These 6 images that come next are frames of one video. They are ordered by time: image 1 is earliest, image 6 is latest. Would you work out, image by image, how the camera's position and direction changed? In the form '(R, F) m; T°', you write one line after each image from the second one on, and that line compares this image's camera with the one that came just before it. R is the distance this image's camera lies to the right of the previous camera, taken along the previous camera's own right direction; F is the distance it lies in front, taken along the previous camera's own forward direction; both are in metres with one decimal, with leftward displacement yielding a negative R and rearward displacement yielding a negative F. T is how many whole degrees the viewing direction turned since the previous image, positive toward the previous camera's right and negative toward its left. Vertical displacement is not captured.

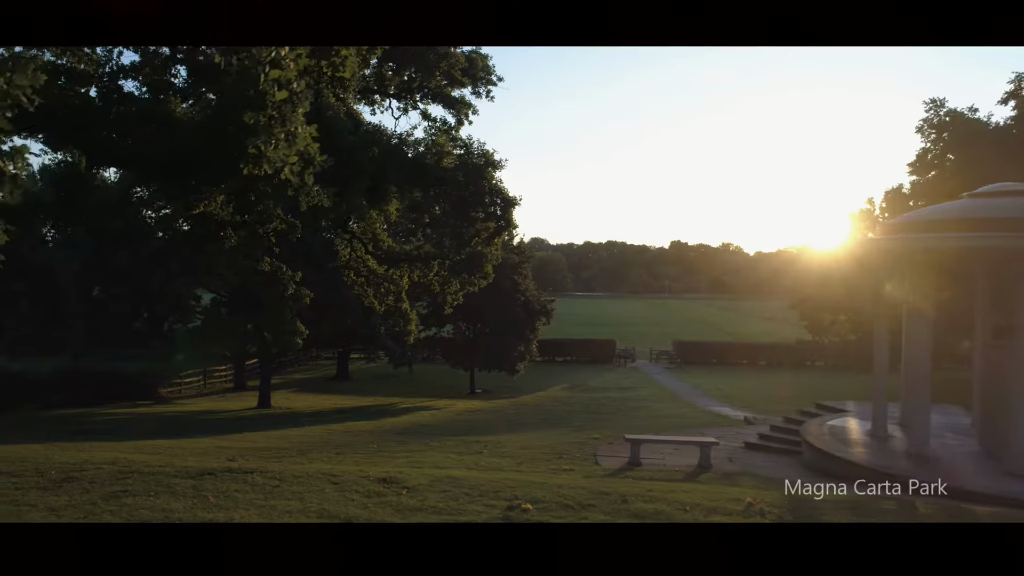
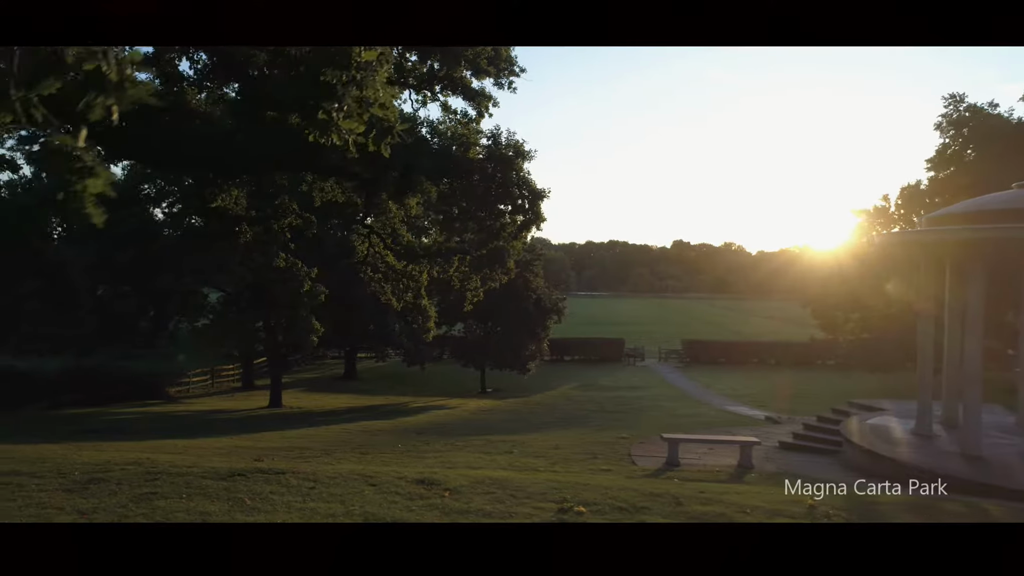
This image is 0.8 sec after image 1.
(-0.4, +0.4) m; 0°
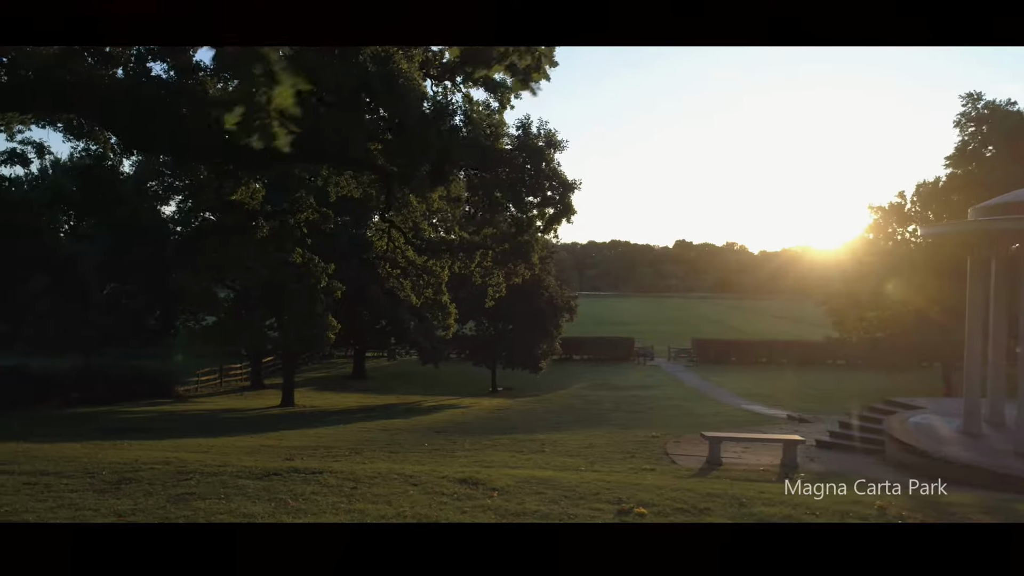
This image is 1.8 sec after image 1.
(-0.5, +0.4) m; 0°
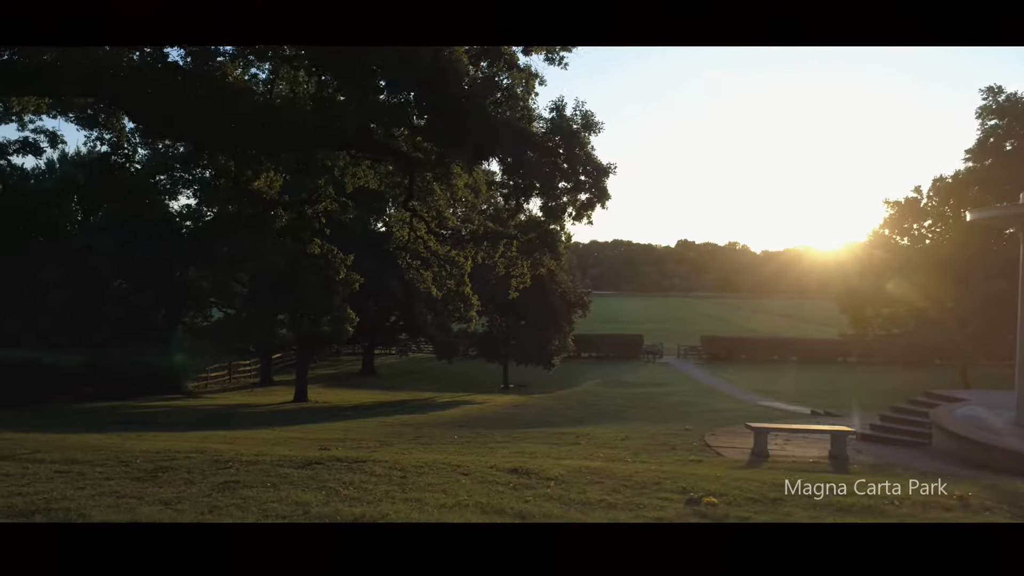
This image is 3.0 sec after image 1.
(-0.5, +0.4) m; 0°
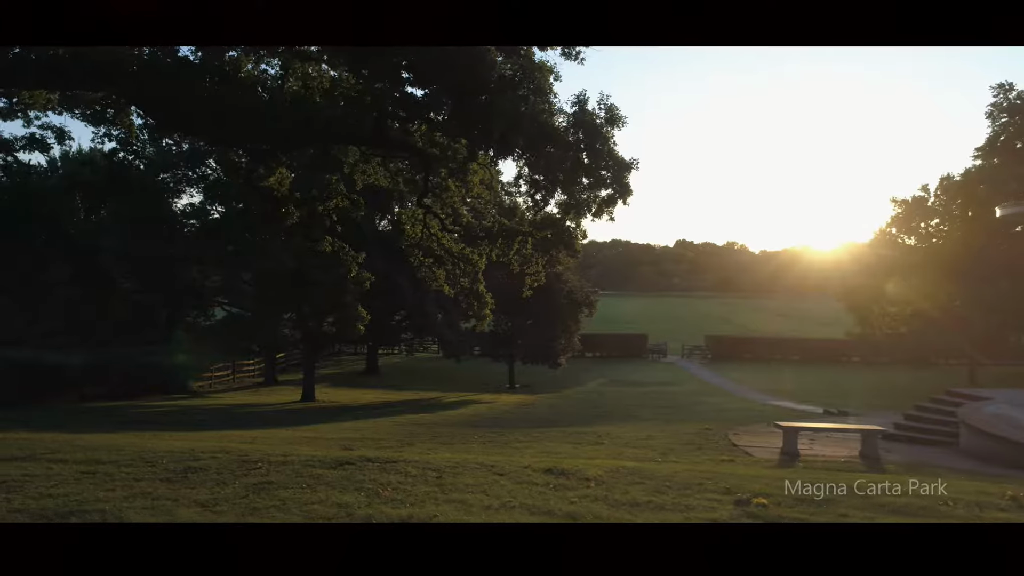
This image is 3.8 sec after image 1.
(-0.3, +0.2) m; 0°
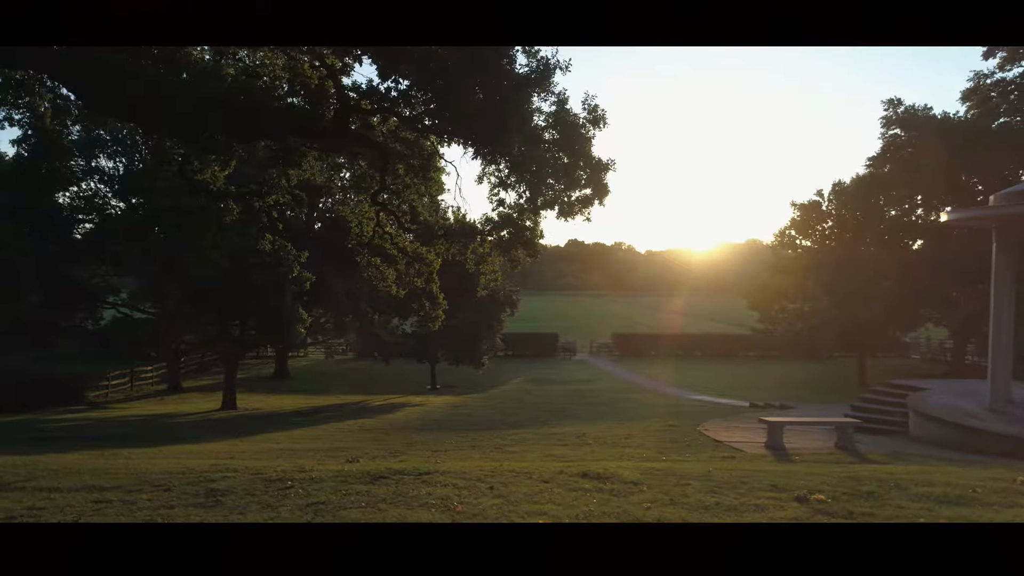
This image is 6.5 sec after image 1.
(-1.3, +0.3) m; +8°
